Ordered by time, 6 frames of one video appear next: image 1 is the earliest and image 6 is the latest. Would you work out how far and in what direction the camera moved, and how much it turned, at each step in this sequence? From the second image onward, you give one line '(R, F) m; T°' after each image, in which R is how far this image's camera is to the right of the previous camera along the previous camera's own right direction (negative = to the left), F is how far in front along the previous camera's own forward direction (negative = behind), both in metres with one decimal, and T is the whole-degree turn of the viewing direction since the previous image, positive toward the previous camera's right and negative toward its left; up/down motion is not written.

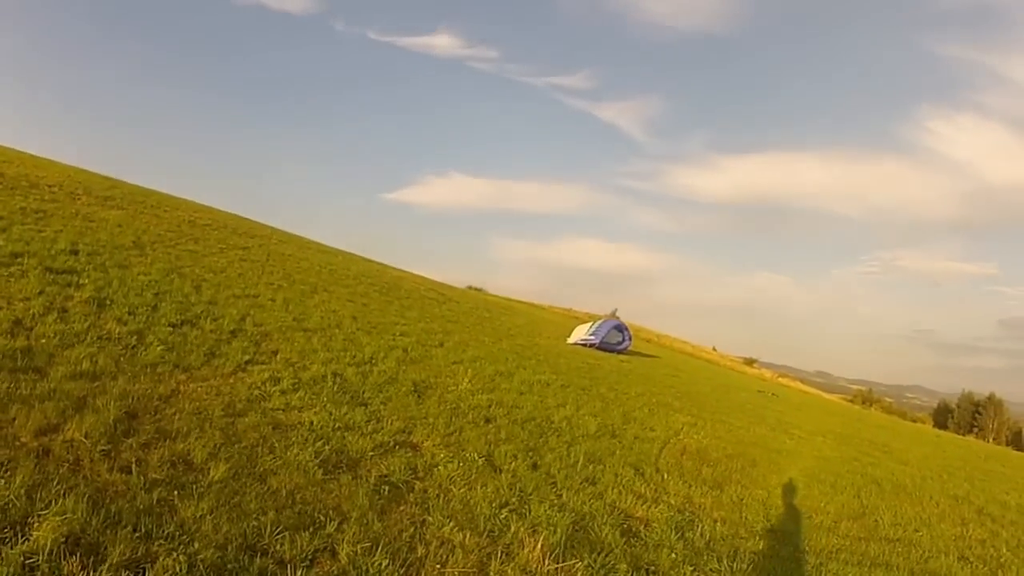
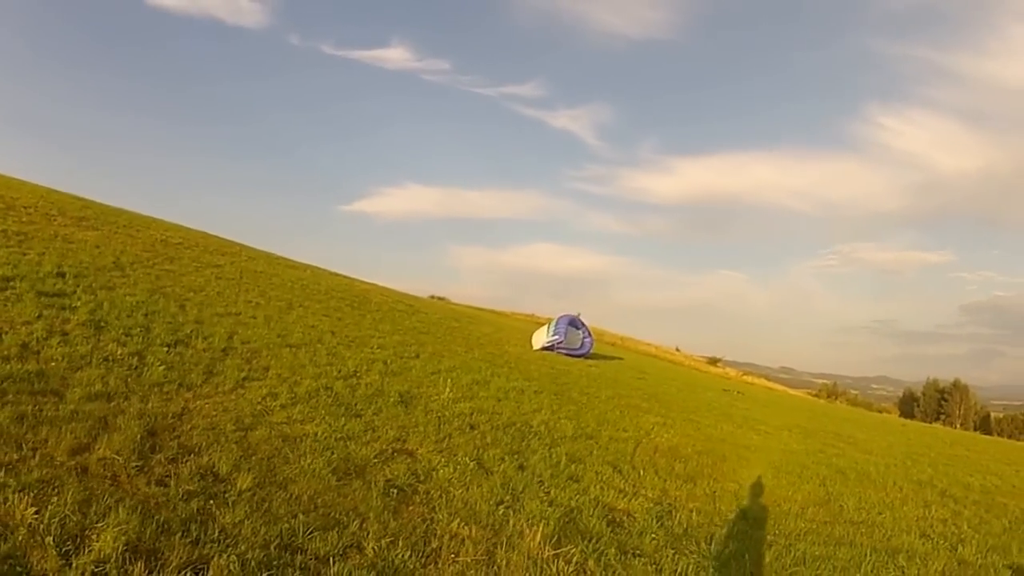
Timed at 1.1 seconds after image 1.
(-0.4, -0.9) m; +3°
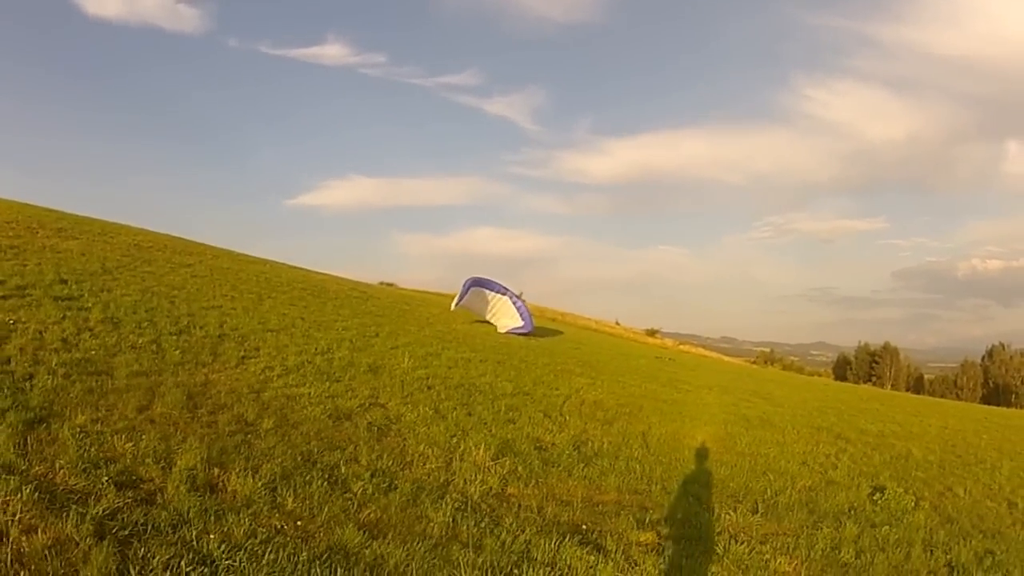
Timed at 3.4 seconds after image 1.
(+0.1, -3.6) m; +4°
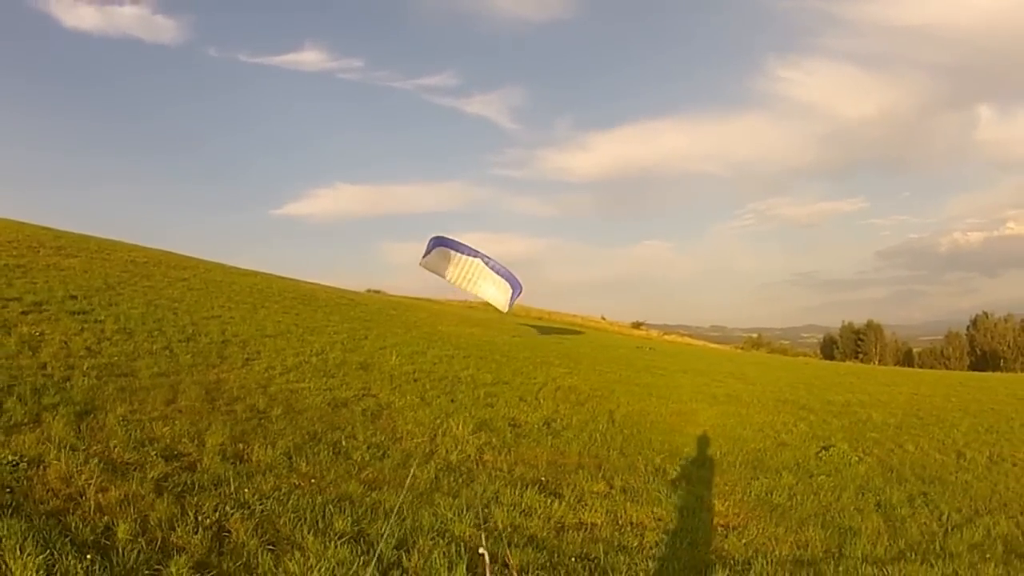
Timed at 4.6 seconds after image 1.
(+0.4, -2.1) m; +1°
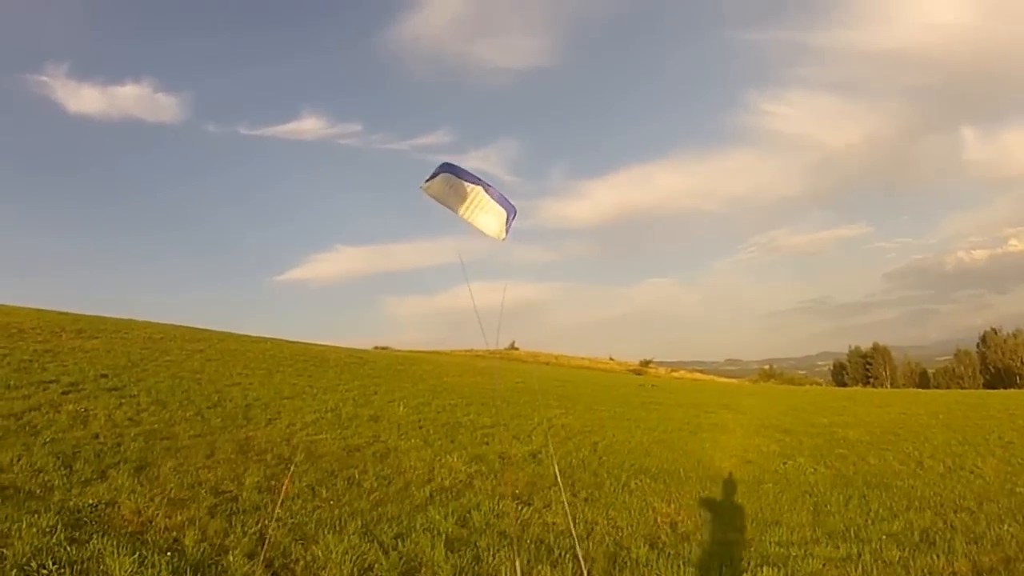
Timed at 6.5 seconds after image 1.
(+0.8, -2.9) m; 0°
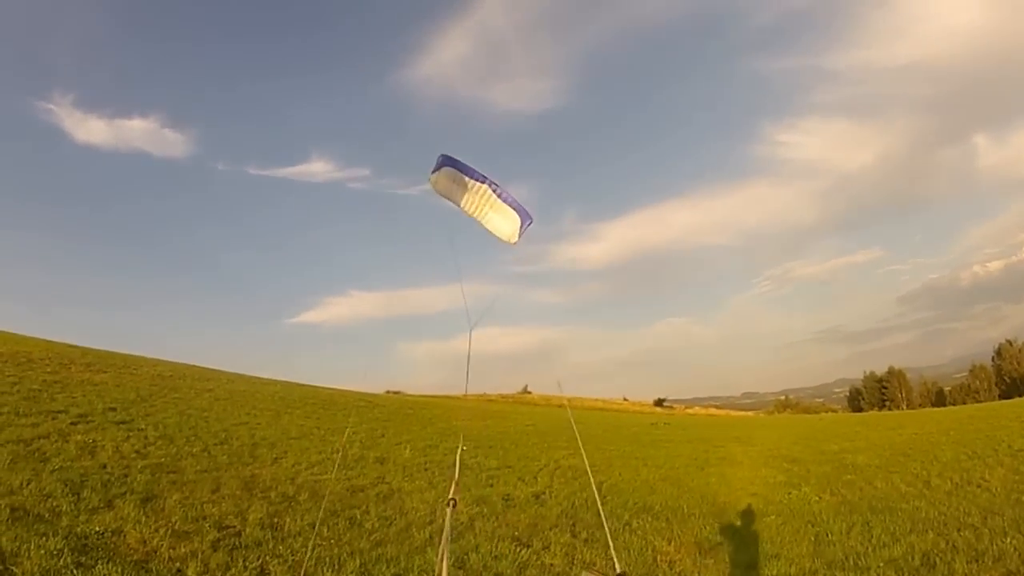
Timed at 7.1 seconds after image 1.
(+0.3, -0.4) m; -1°
